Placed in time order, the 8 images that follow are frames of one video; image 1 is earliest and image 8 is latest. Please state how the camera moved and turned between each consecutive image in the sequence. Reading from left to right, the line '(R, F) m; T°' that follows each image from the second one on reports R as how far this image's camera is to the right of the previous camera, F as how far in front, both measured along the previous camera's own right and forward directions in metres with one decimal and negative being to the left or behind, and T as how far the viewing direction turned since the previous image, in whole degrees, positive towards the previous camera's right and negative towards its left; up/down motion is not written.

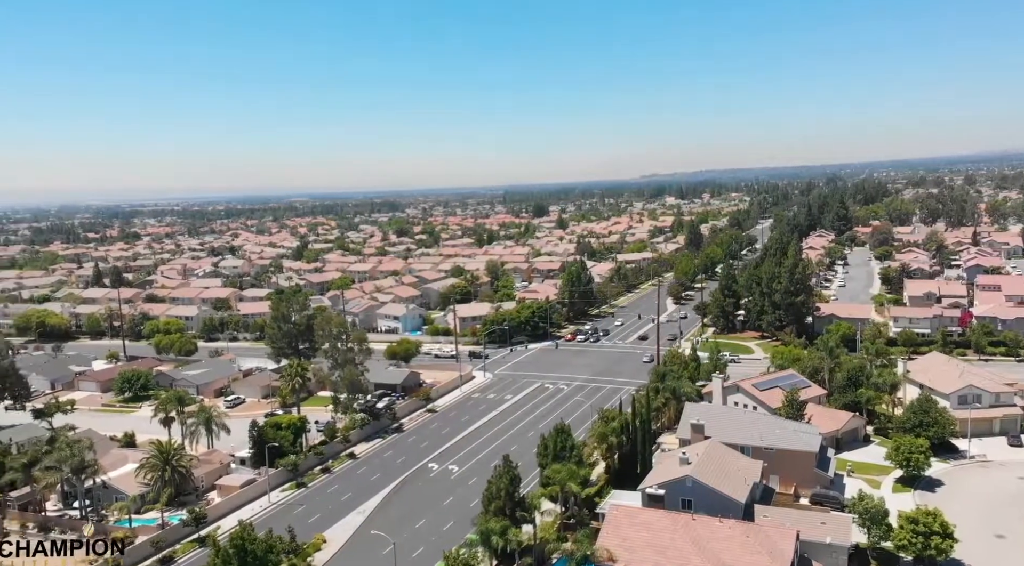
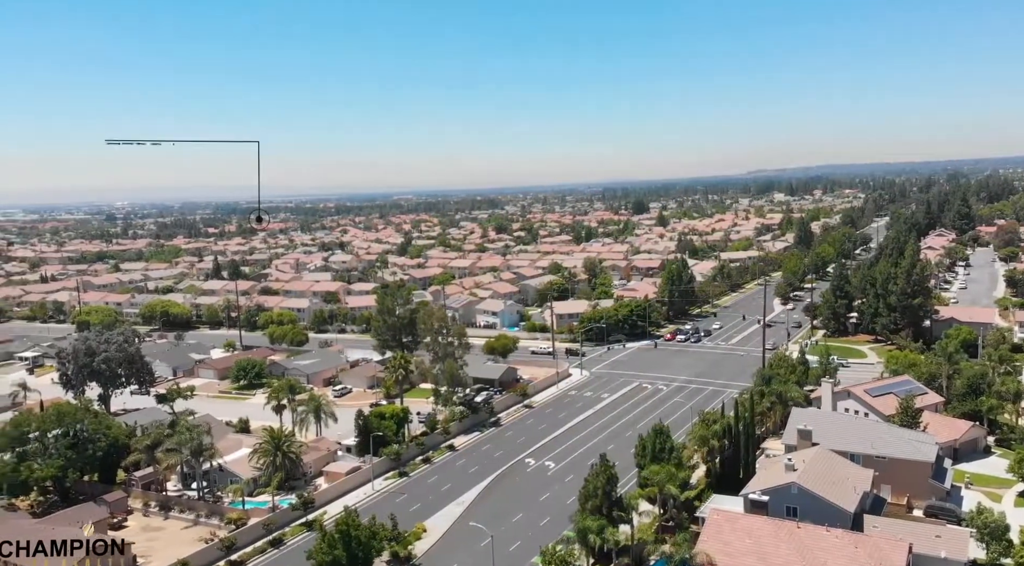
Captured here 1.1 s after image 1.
(+0.1, +0.9) m; -6°
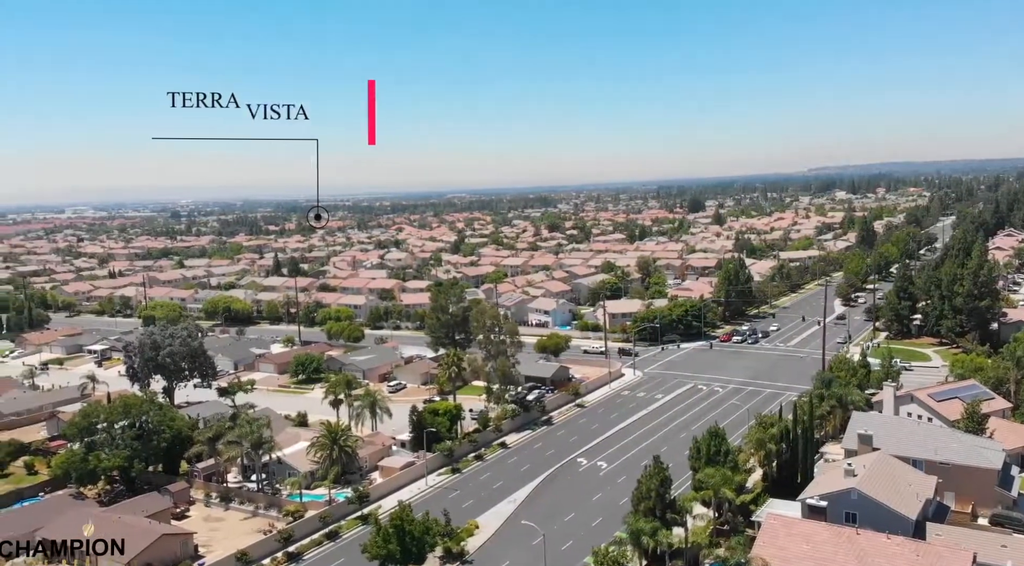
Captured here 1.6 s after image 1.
(0.0, +0.5) m; -3°
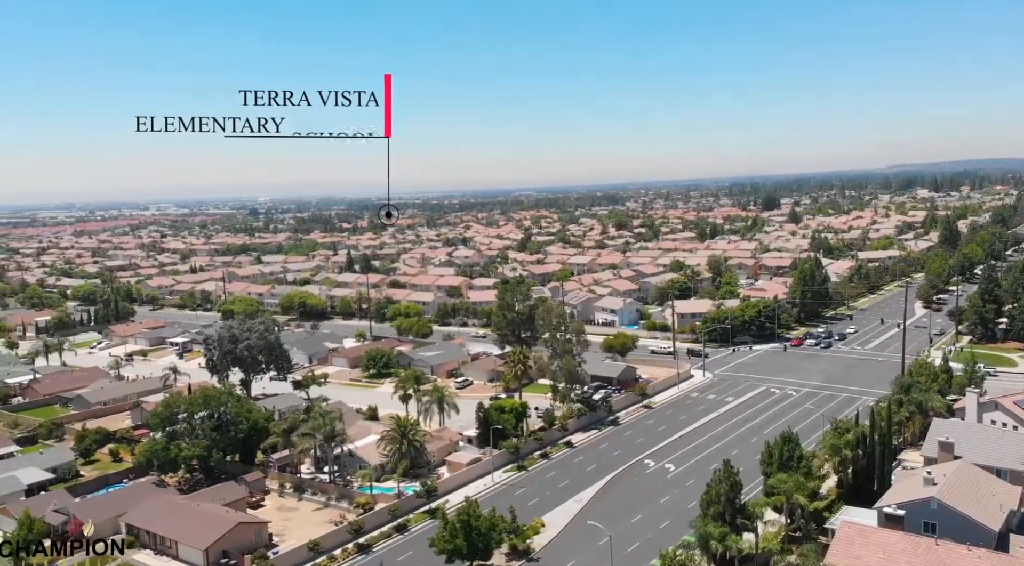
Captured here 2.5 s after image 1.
(-0.1, +0.5) m; -4°
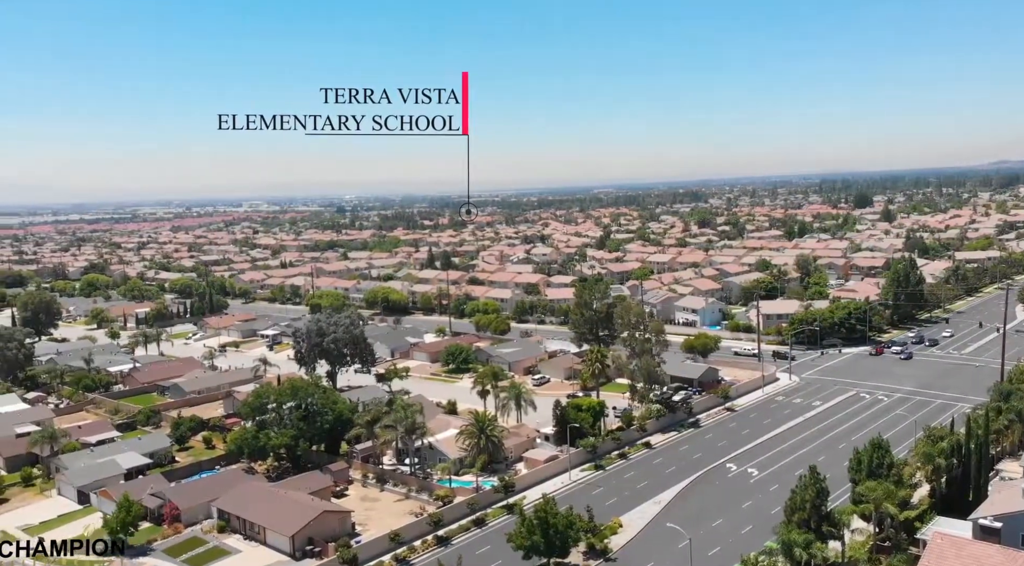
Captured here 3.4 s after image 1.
(-0.2, +0.4) m; -5°
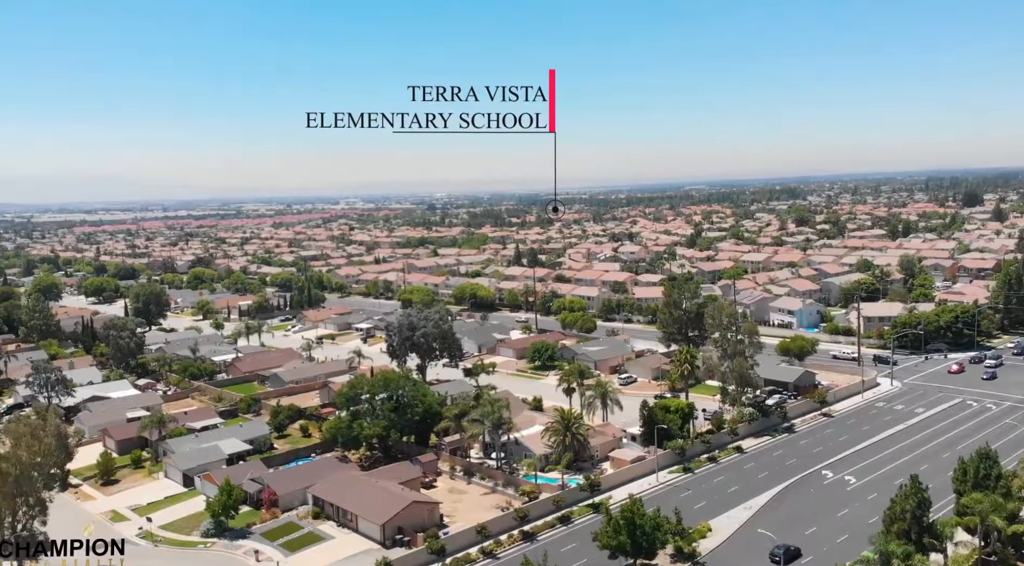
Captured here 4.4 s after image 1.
(-0.3, 0.0) m; -5°
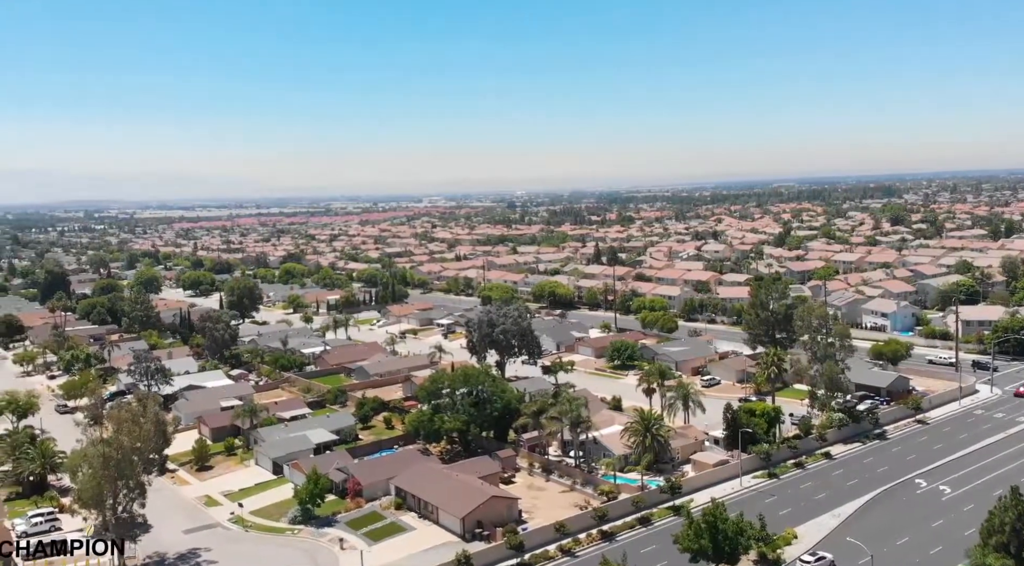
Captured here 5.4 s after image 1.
(-0.3, 0.0) m; -5°
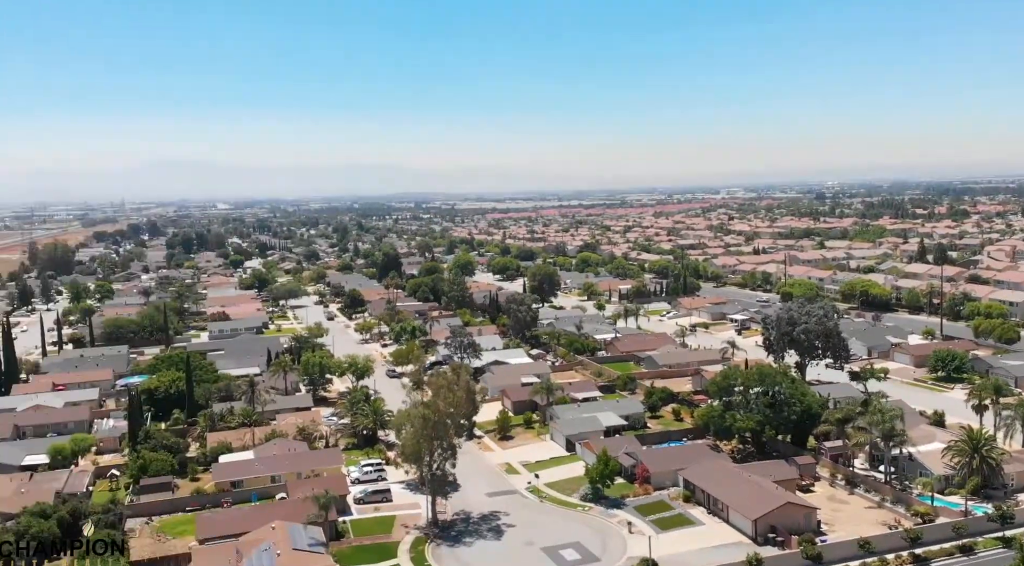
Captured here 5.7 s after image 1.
(-0.1, -1.5) m; -17°
